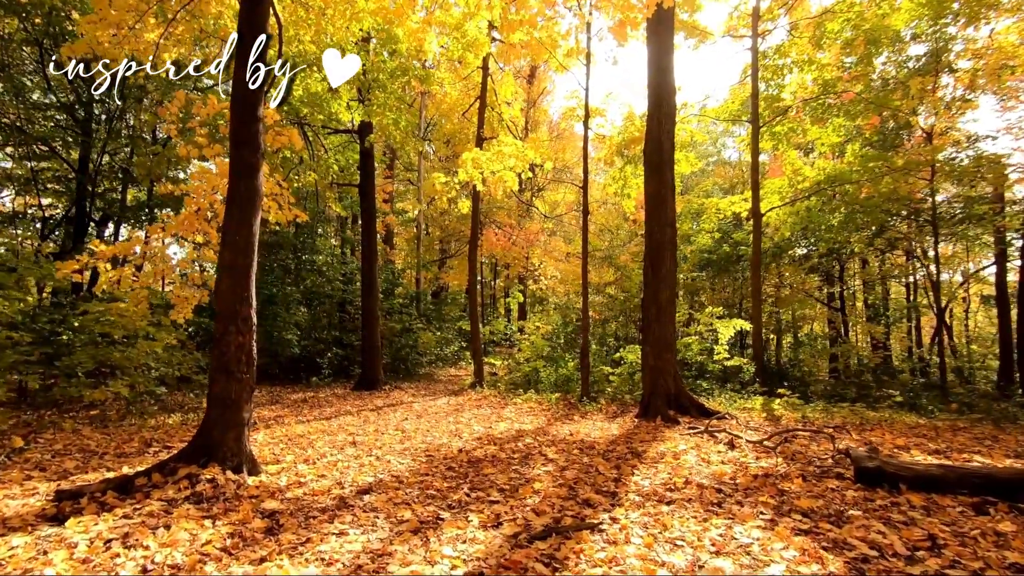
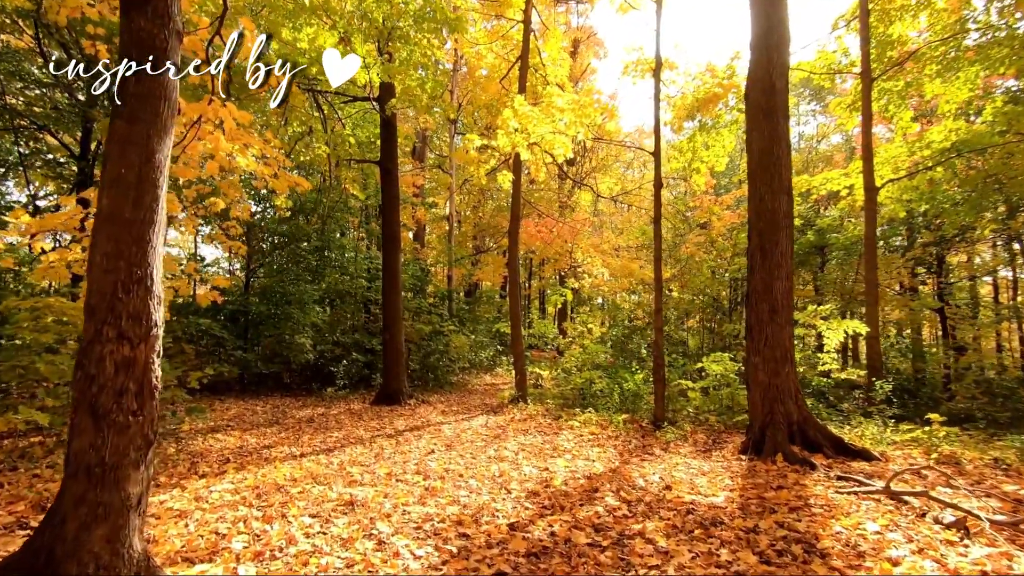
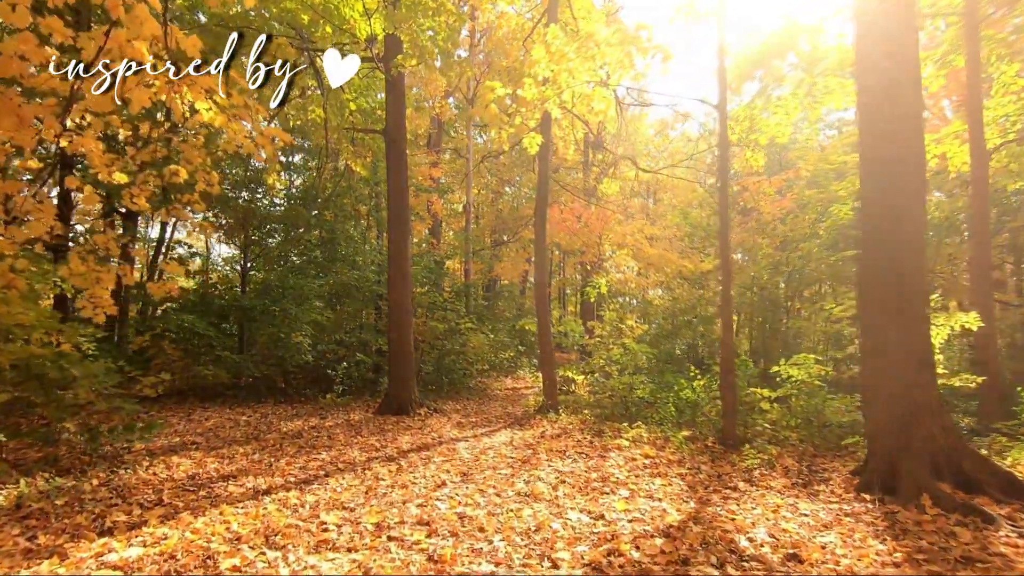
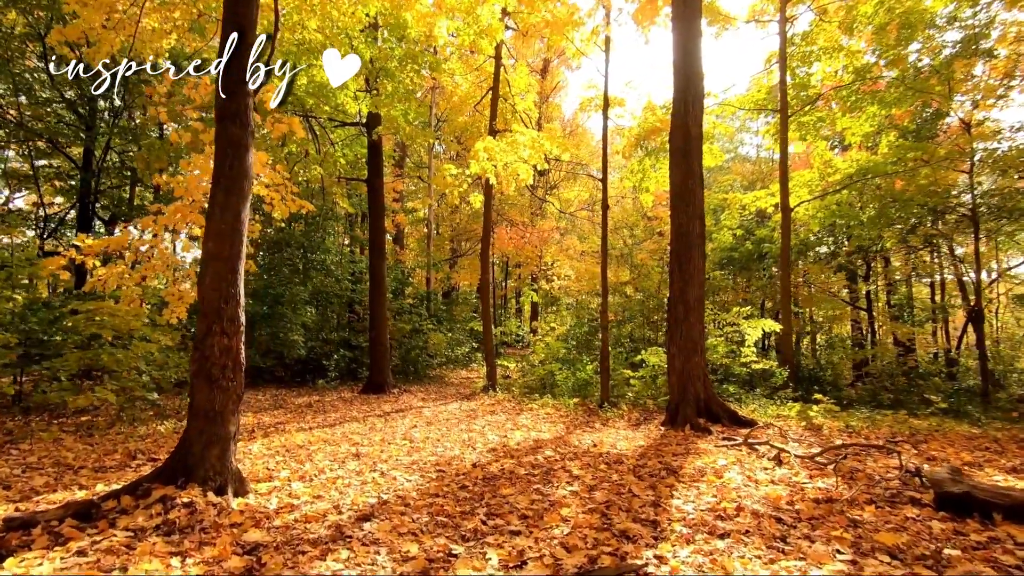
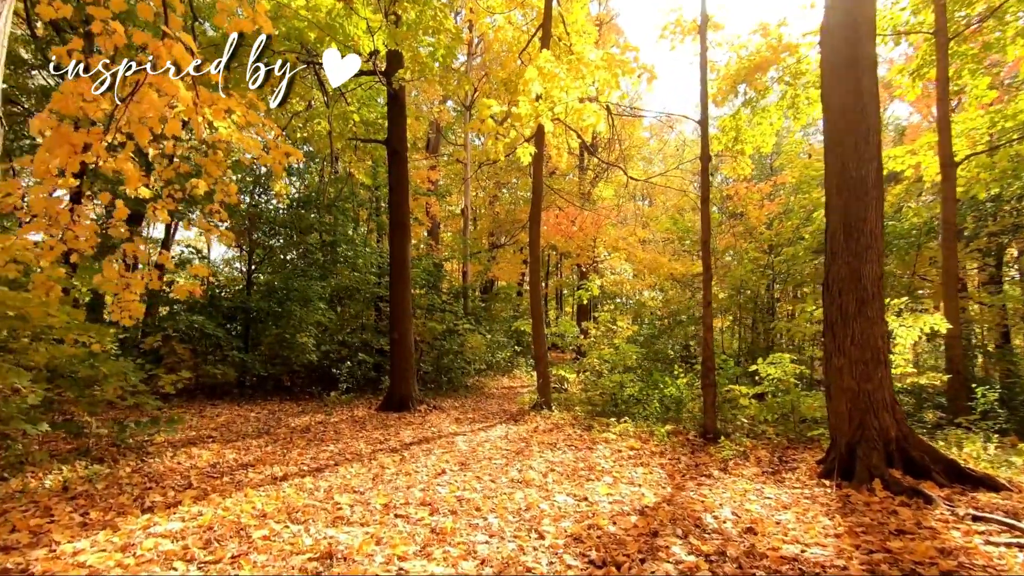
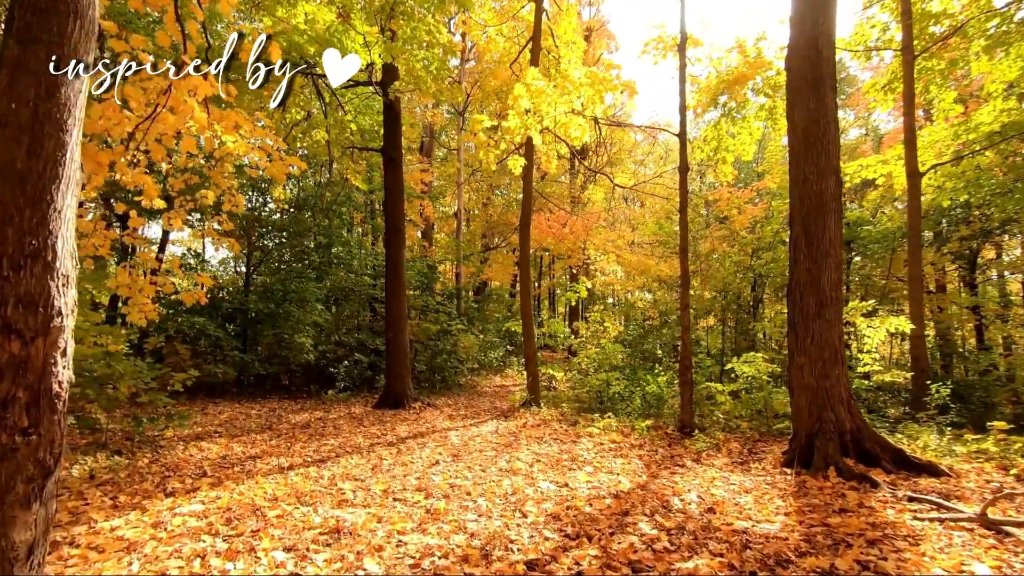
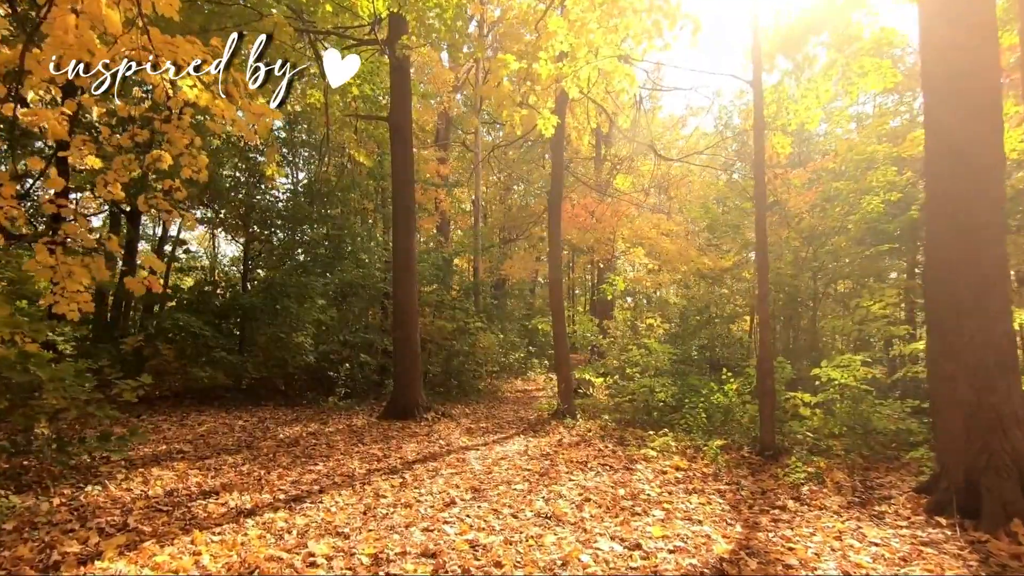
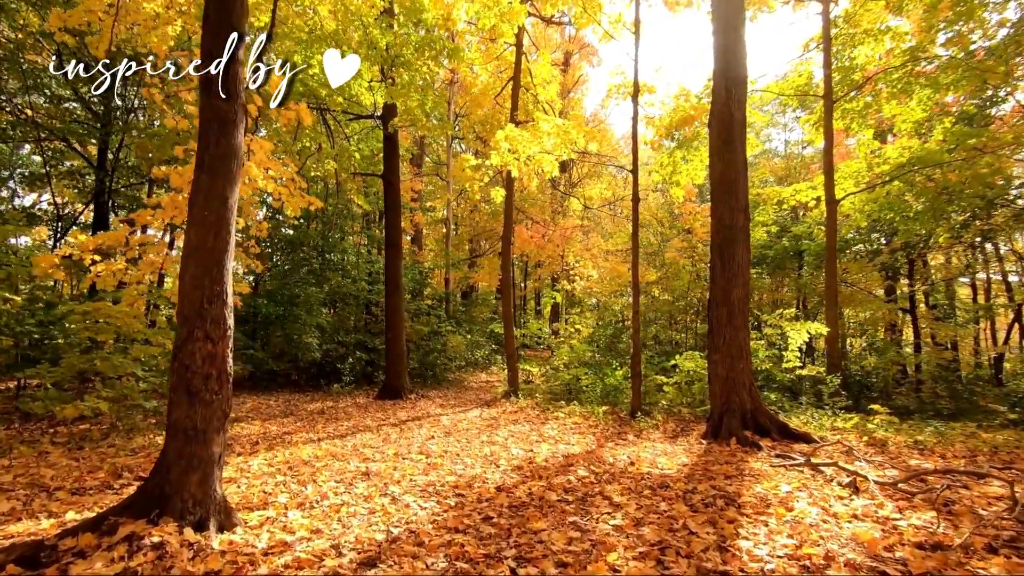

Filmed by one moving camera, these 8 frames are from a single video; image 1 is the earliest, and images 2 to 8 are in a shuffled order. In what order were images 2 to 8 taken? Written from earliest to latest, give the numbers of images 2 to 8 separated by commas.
4, 8, 2, 6, 5, 3, 7
